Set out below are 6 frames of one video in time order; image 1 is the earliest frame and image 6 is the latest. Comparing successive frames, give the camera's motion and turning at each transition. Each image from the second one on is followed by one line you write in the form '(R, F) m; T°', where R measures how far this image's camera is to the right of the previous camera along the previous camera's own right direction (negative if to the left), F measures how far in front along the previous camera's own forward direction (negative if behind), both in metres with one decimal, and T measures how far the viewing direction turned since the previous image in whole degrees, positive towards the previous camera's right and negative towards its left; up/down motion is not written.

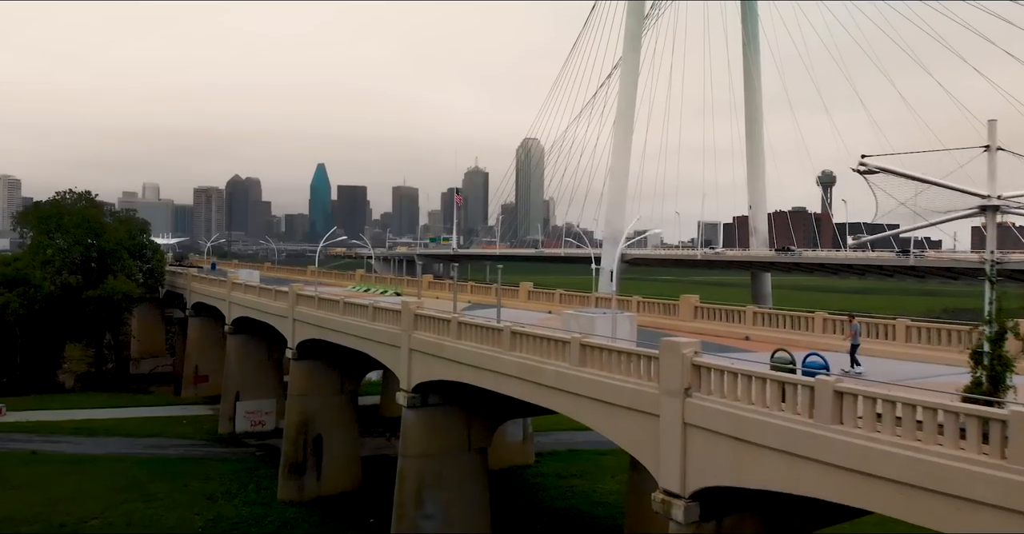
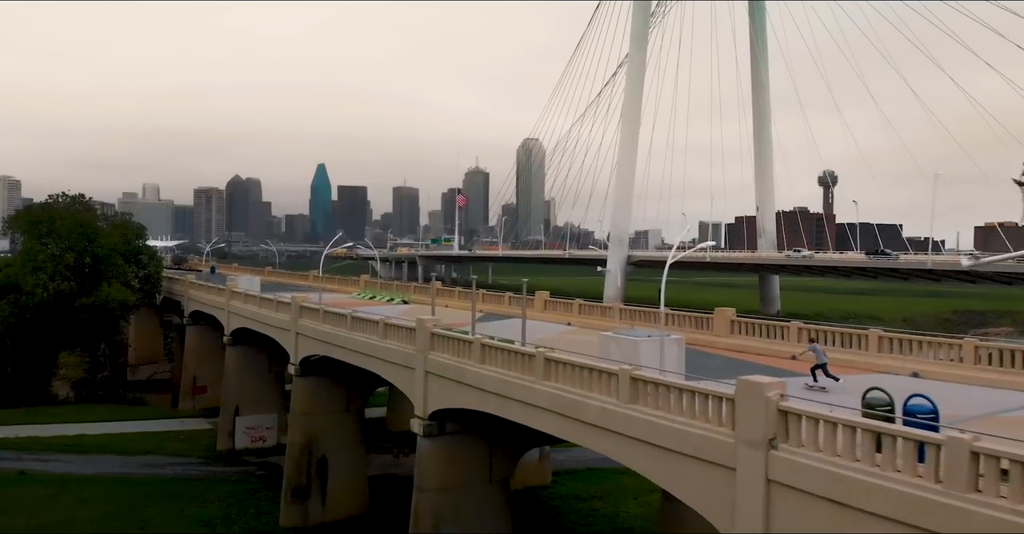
(-0.6, +1.7) m; 0°
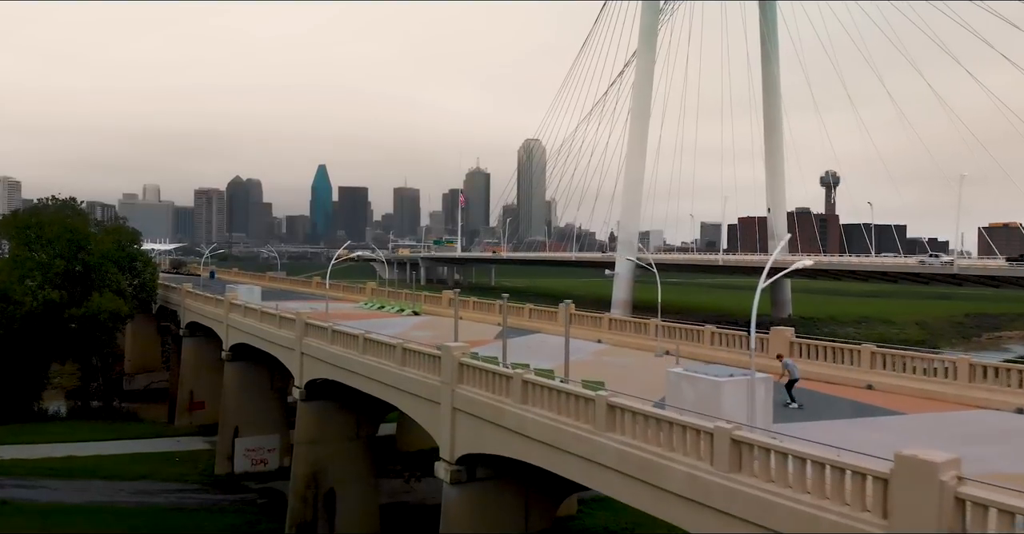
(-0.8, +2.2) m; 0°
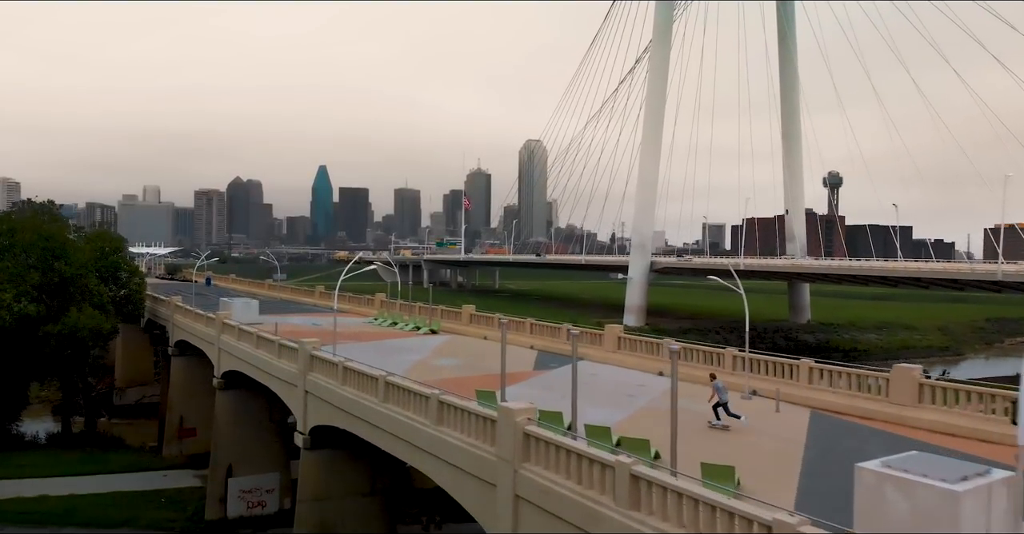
(-1.1, +3.8) m; 0°
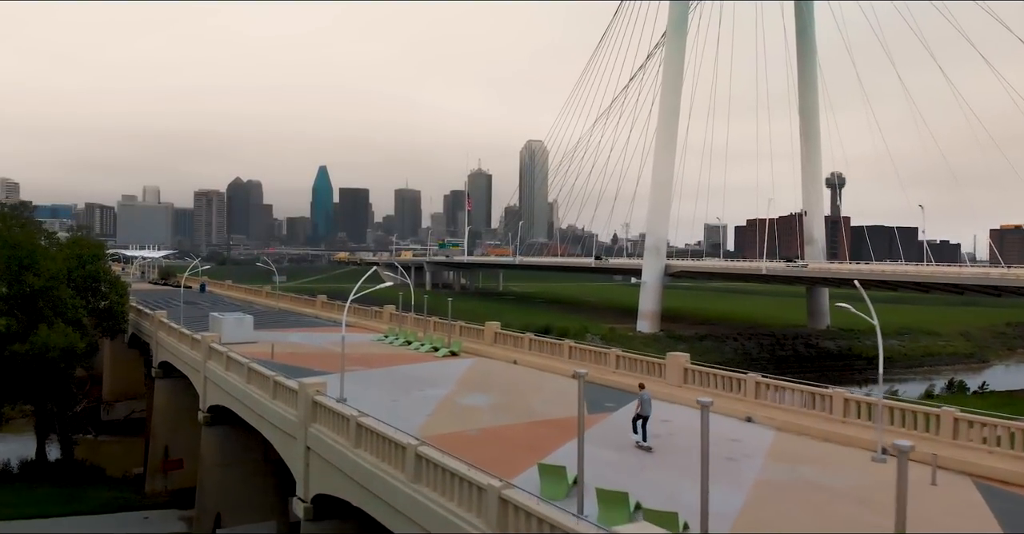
(-1.1, +3.8) m; 0°
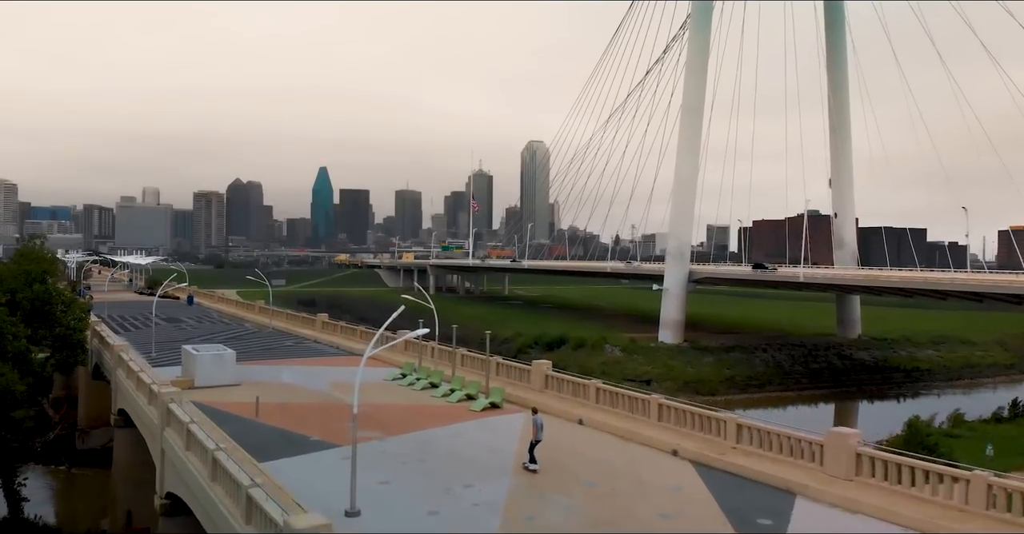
(-1.5, +5.9) m; 0°
